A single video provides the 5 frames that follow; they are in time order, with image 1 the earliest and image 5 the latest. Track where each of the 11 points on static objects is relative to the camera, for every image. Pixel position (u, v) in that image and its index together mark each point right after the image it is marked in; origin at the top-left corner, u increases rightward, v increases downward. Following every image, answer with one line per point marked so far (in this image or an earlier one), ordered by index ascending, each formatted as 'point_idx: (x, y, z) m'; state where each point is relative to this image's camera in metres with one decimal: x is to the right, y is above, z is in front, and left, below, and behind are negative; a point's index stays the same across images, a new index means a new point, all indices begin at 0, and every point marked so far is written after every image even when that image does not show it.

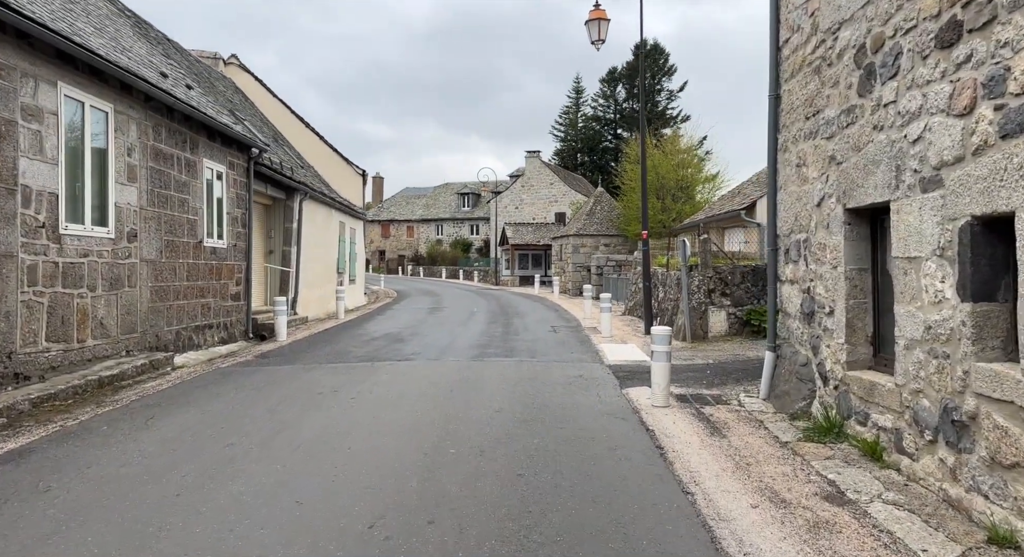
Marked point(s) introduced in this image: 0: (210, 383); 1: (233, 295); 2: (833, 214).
0: (-3.7, -1.3, +8.5) m
1: (-5.3, -0.3, +13.1) m
2: (+2.7, +0.5, +5.9) m
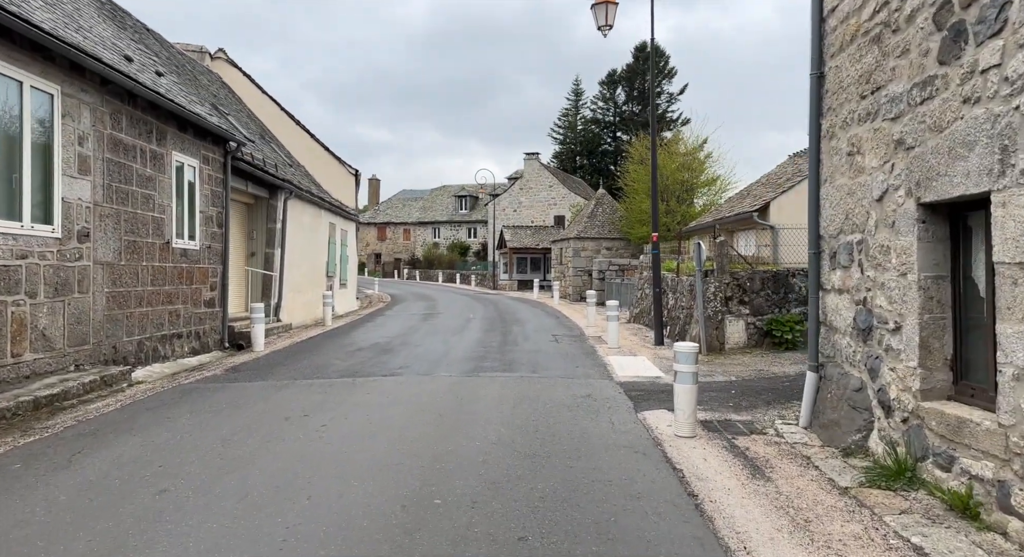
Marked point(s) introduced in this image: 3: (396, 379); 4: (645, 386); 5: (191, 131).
0: (-3.7, -1.3, +7.5) m
1: (-5.3, -0.4, +12.1) m
2: (+2.7, +0.5, +4.9) m
3: (-1.5, -1.3, +8.7) m
4: (+1.6, -1.3, +8.4) m
5: (-5.3, +2.4, +11.5) m
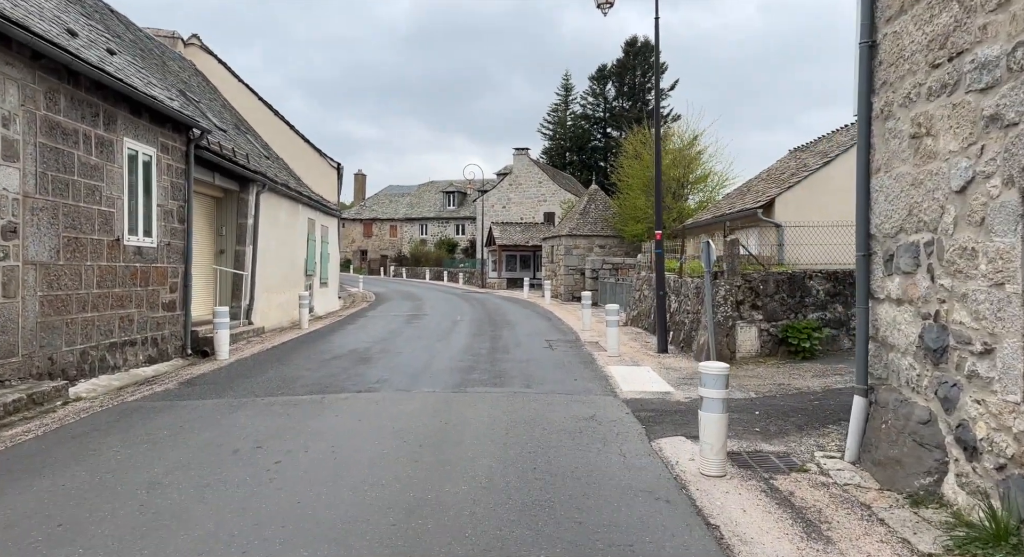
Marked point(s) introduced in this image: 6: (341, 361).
0: (-3.8, -1.4, +6.4) m
1: (-5.5, -0.4, +10.9) m
2: (+2.7, +0.4, +3.9) m
3: (-1.5, -1.3, +7.7) m
4: (+1.5, -1.3, +7.4) m
5: (-5.4, +2.4, +10.4) m
6: (-2.5, -1.2, +10.4) m
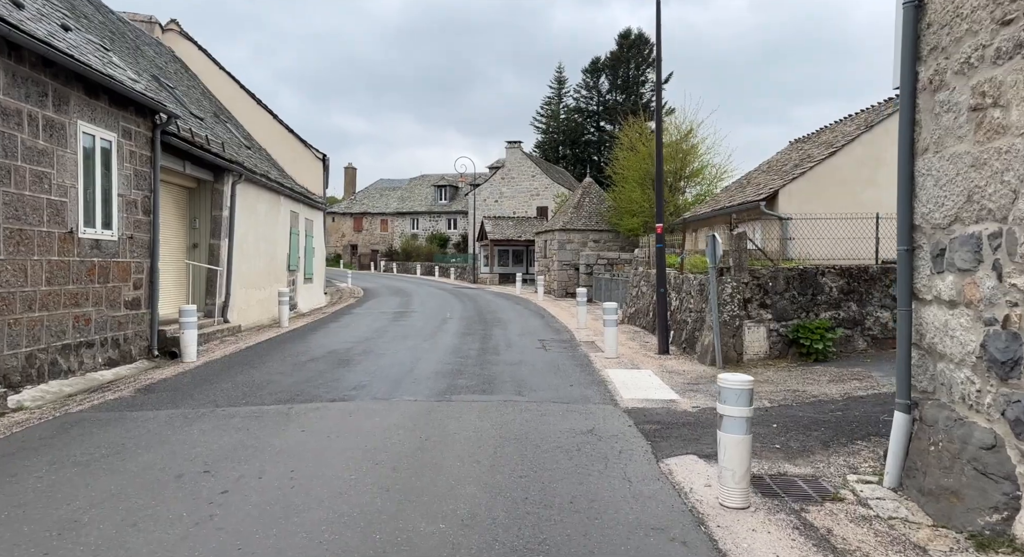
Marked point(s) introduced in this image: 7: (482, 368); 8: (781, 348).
0: (-3.9, -1.3, +5.6) m
1: (-5.6, -0.3, +10.1) m
2: (+2.6, +0.4, +3.1) m
3: (-1.7, -1.3, +6.9) m
4: (+1.4, -1.3, +6.7) m
5: (-5.6, +2.5, +9.5) m
6: (-2.7, -1.2, +9.6) m
7: (-0.4, -1.2, +9.2) m
8: (+3.7, -0.9, +9.5) m
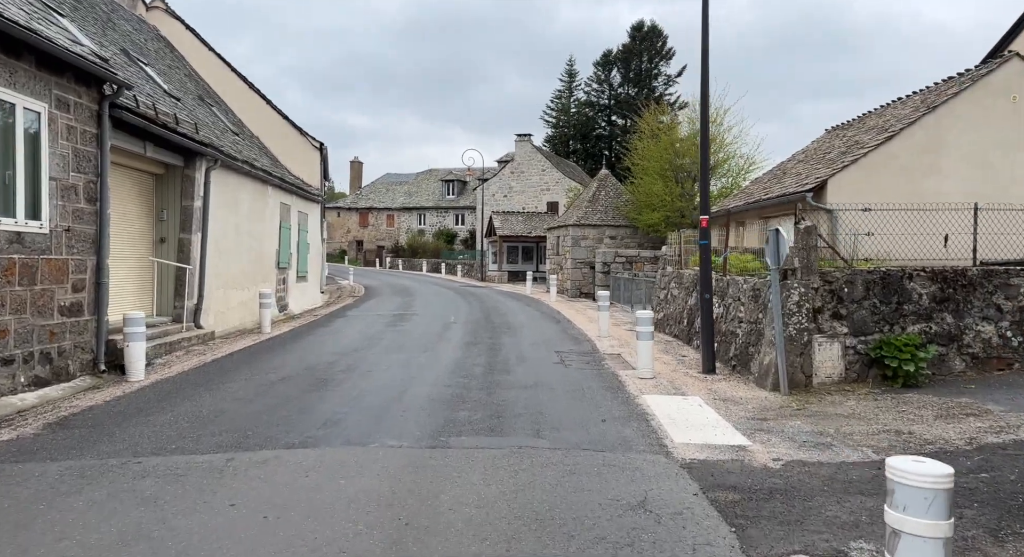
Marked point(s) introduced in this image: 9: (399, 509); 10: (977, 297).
0: (-3.8, -1.4, +3.9) m
1: (-5.4, -0.3, +8.4) m
2: (+2.7, +0.3, +1.3) m
3: (-1.5, -1.3, +5.1) m
4: (+1.5, -1.4, +4.9) m
5: (-5.4, +2.5, +7.8) m
6: (-2.5, -1.2, +7.8) m
7: (-0.2, -1.2, +7.4) m
8: (+3.8, -1.0, +7.6) m
9: (-0.7, -1.4, +4.1) m
10: (+5.2, -0.2, +7.9) m
